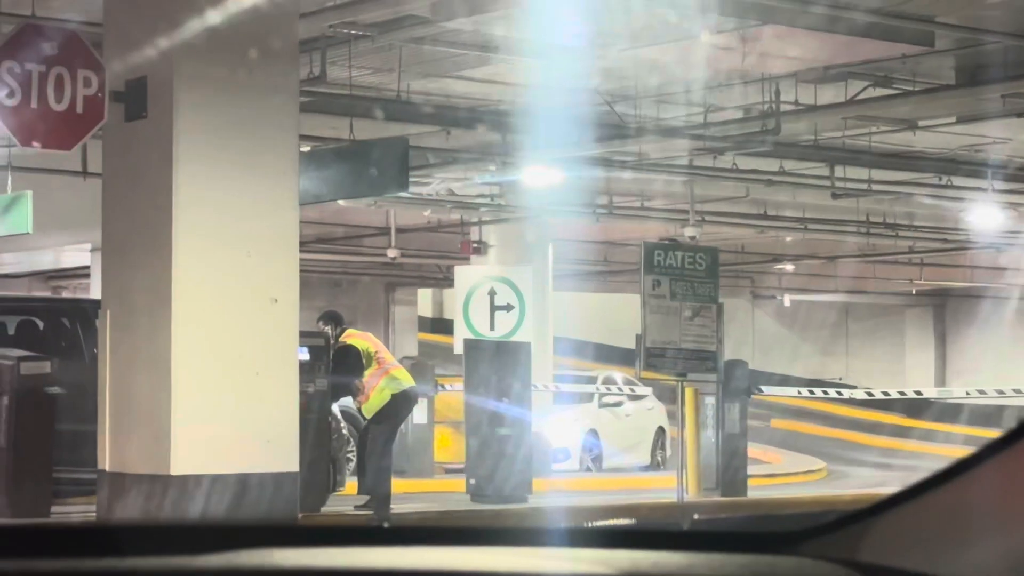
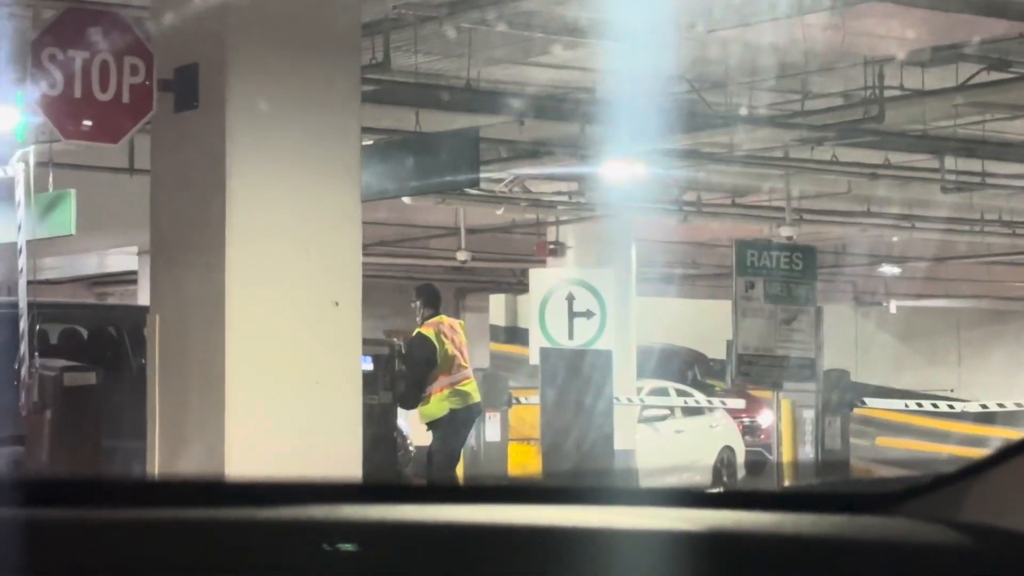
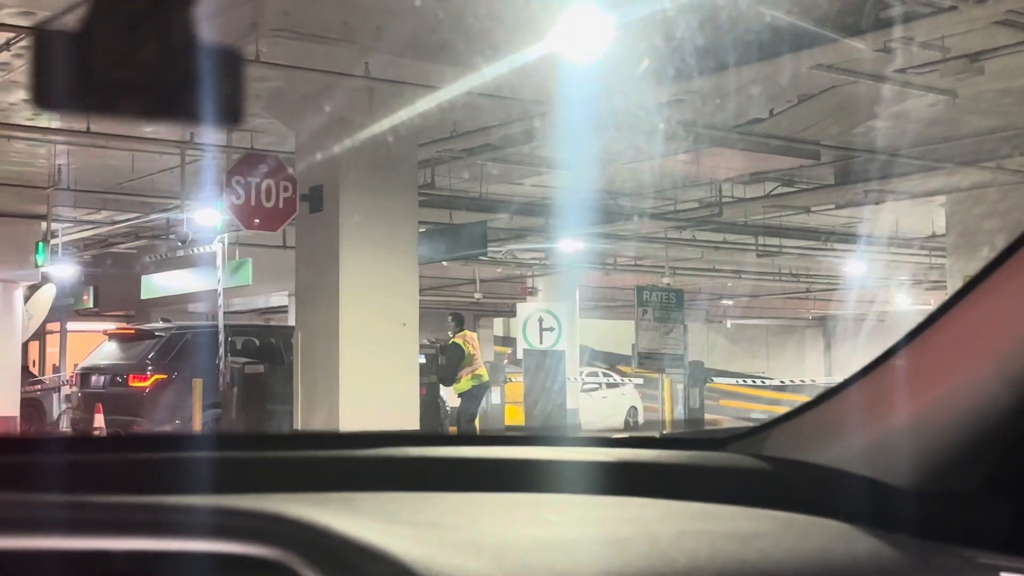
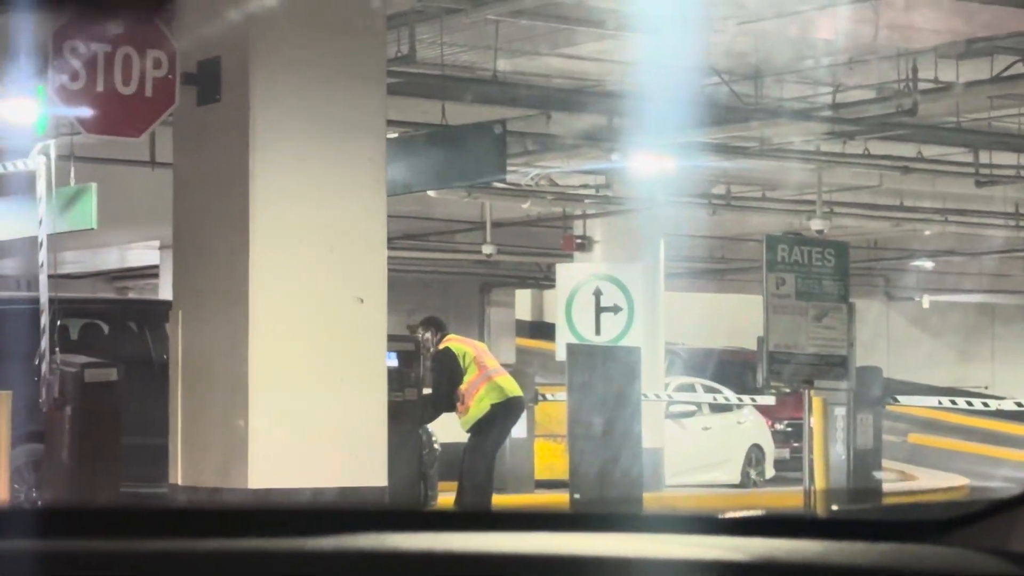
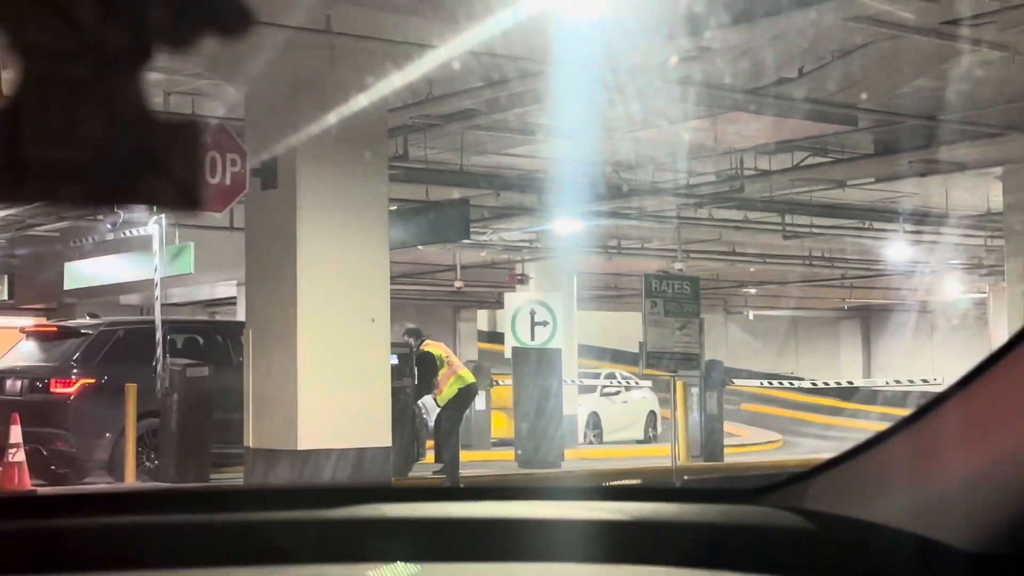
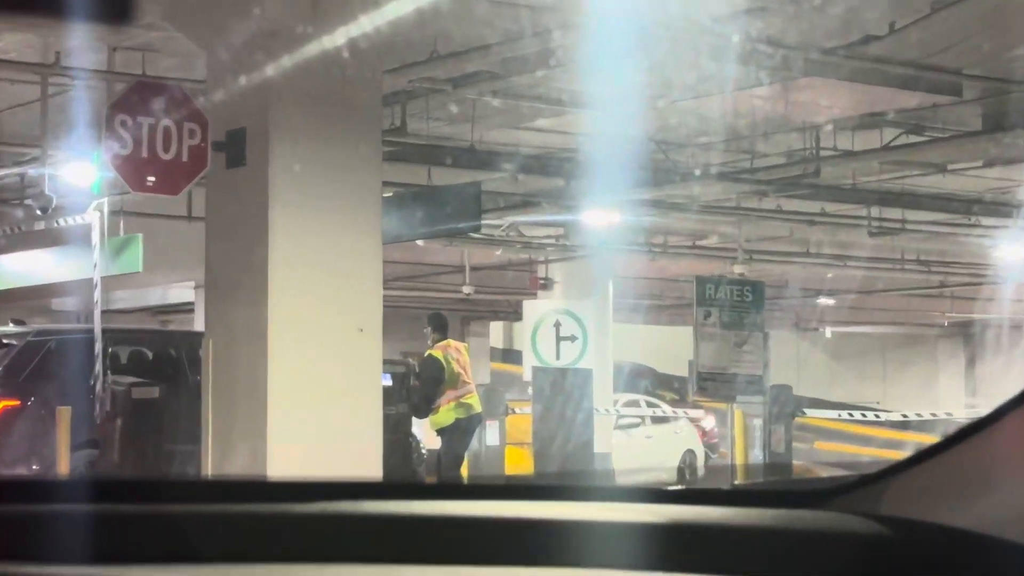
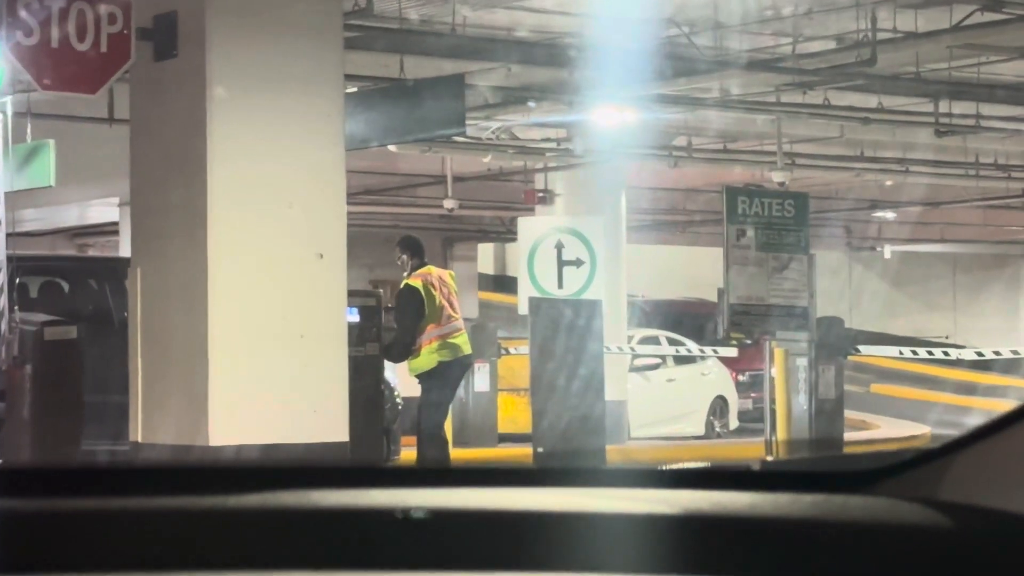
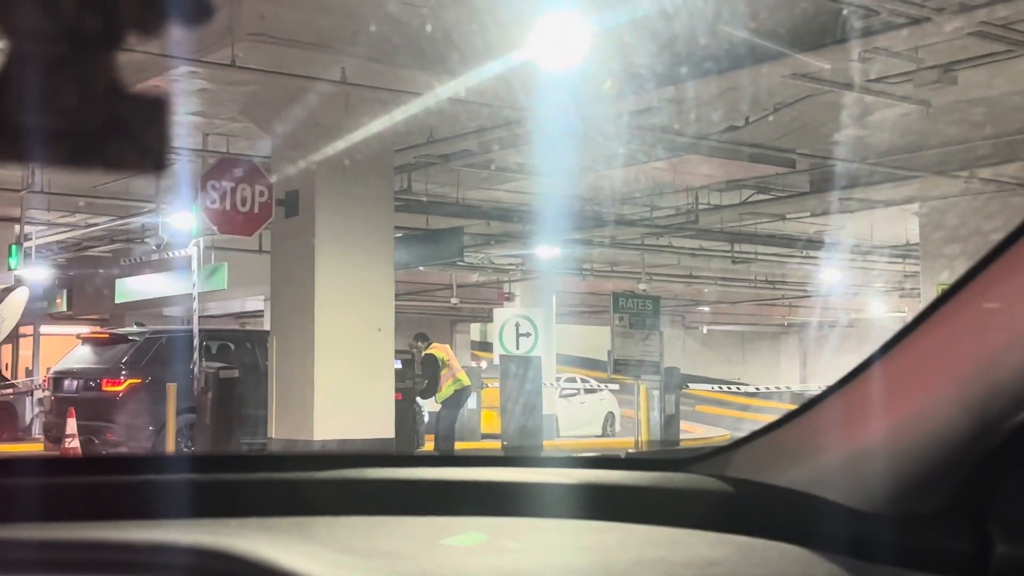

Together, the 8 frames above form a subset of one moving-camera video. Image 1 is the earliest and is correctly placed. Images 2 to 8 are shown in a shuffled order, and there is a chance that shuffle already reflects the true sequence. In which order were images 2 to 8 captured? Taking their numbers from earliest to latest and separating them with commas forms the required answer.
5, 8, 3, 6, 2, 7, 4
